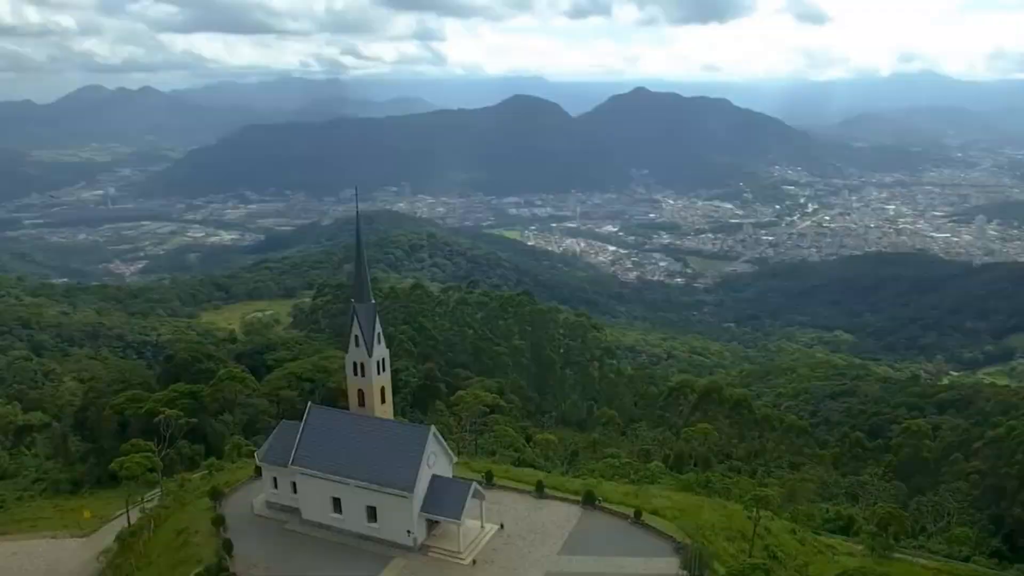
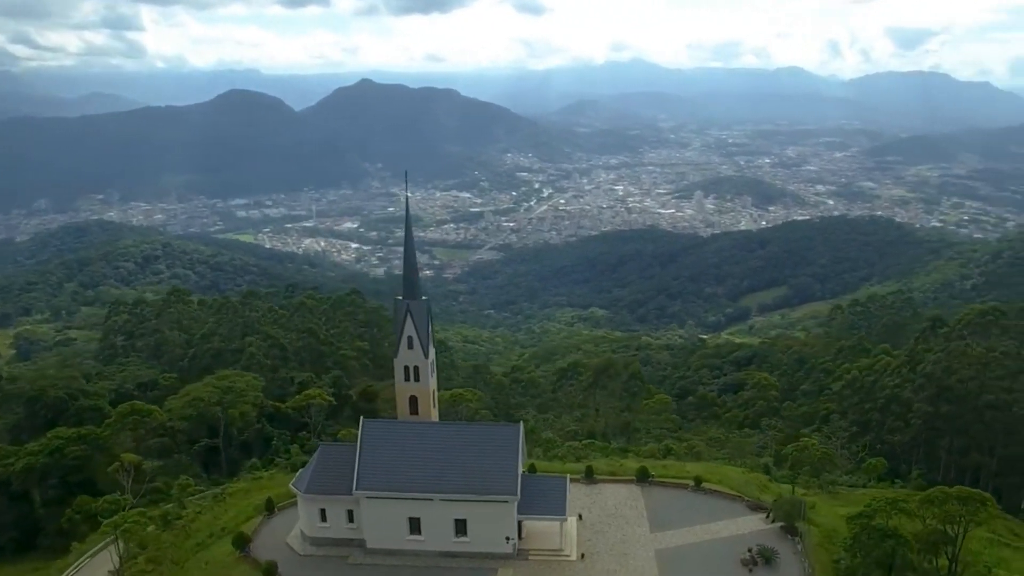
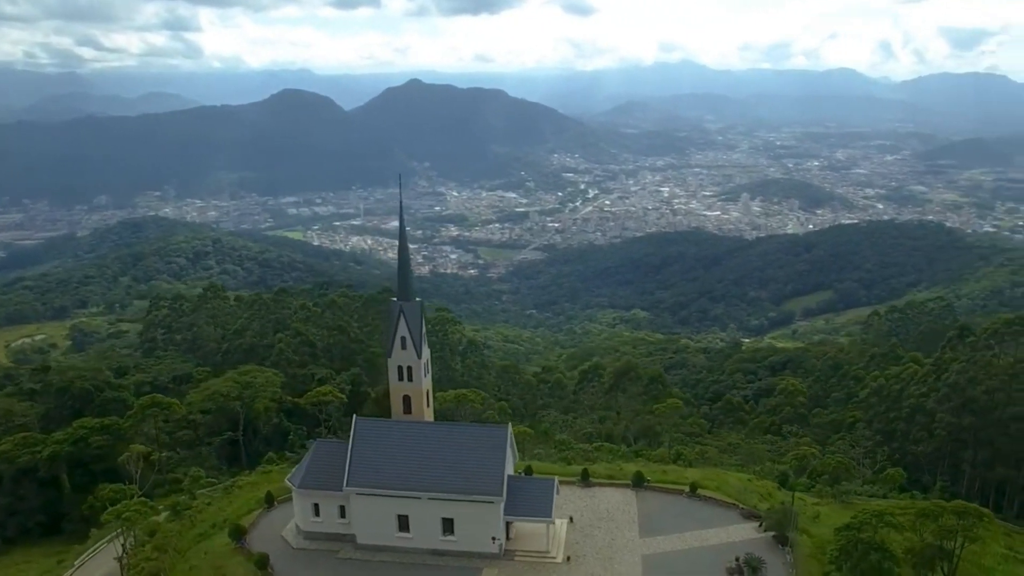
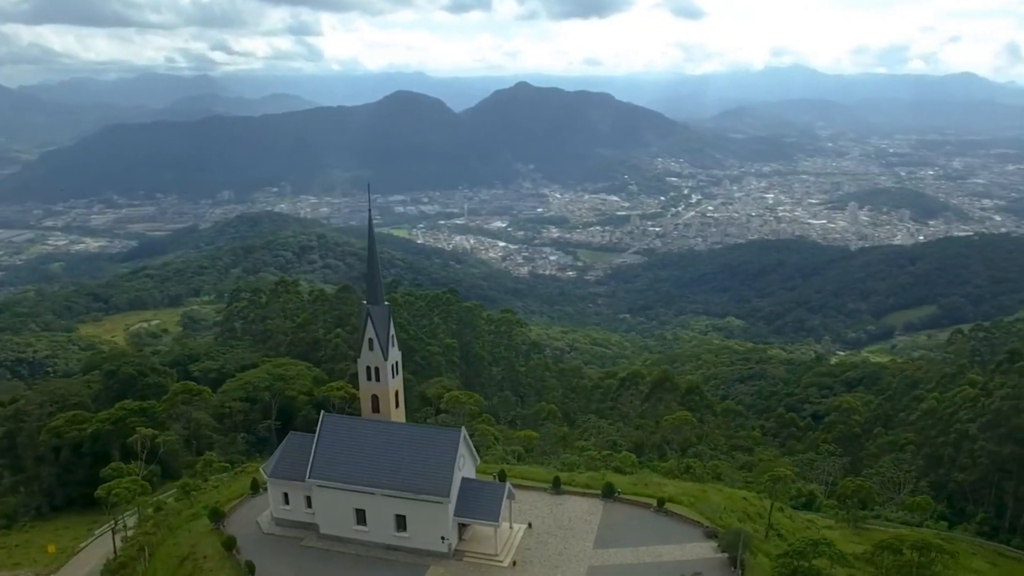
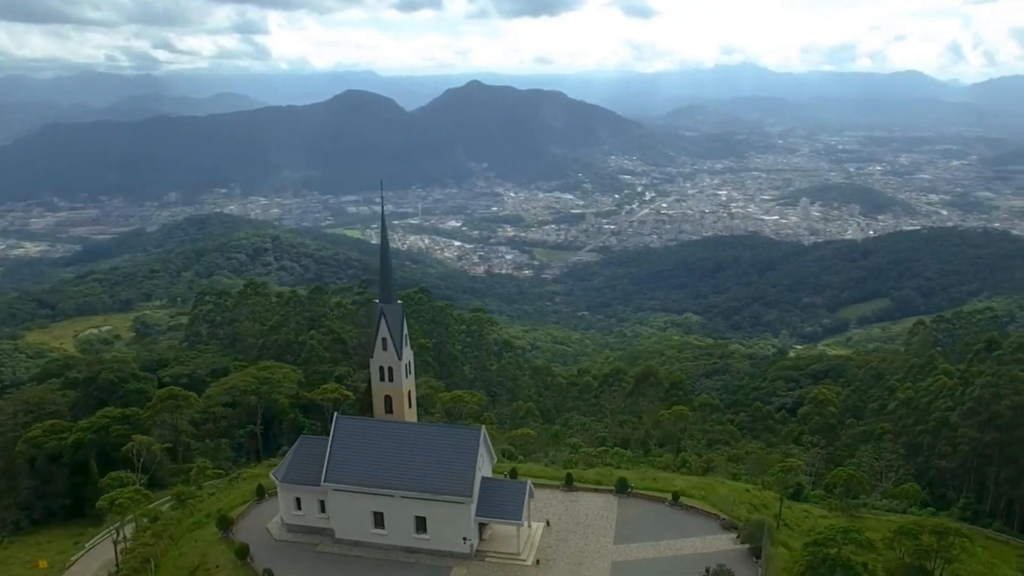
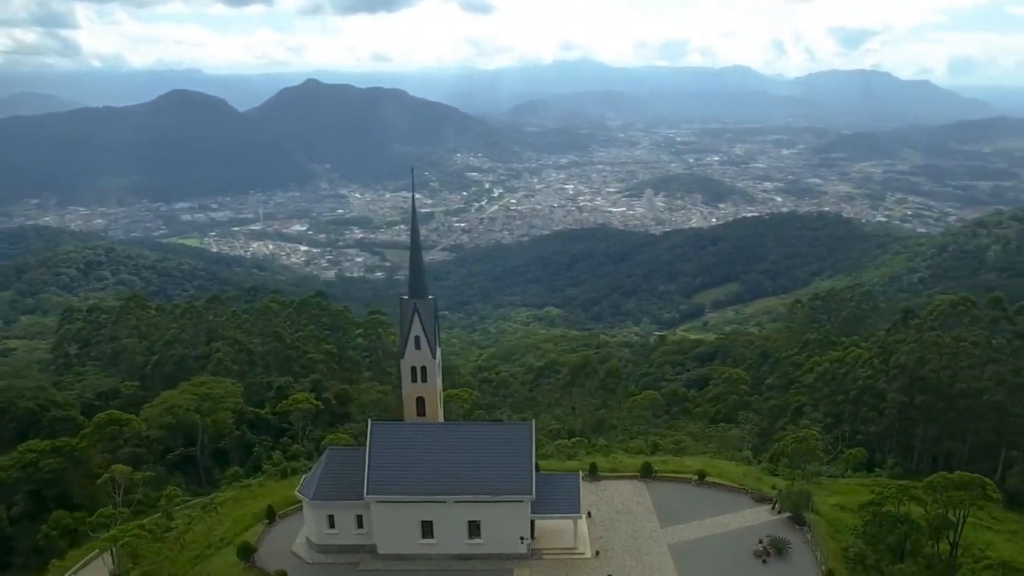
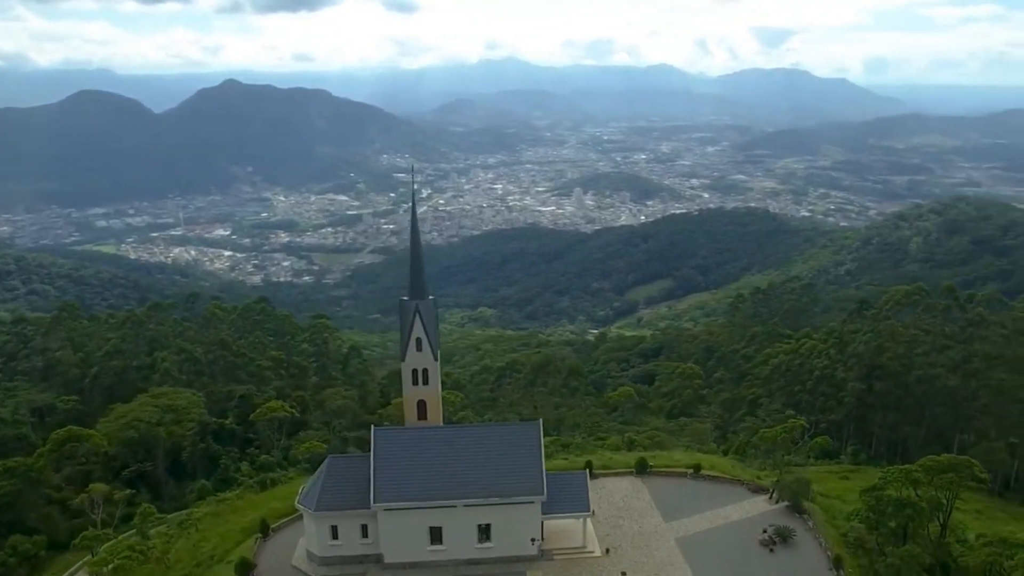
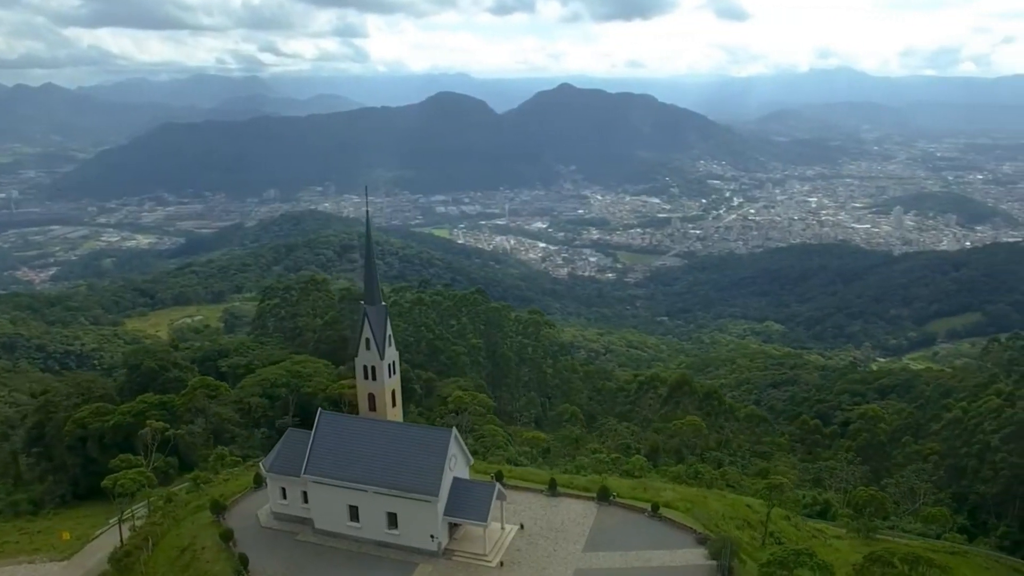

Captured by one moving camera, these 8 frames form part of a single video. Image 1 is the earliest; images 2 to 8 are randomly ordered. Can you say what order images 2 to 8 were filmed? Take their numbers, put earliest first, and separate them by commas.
8, 4, 5, 3, 2, 6, 7
